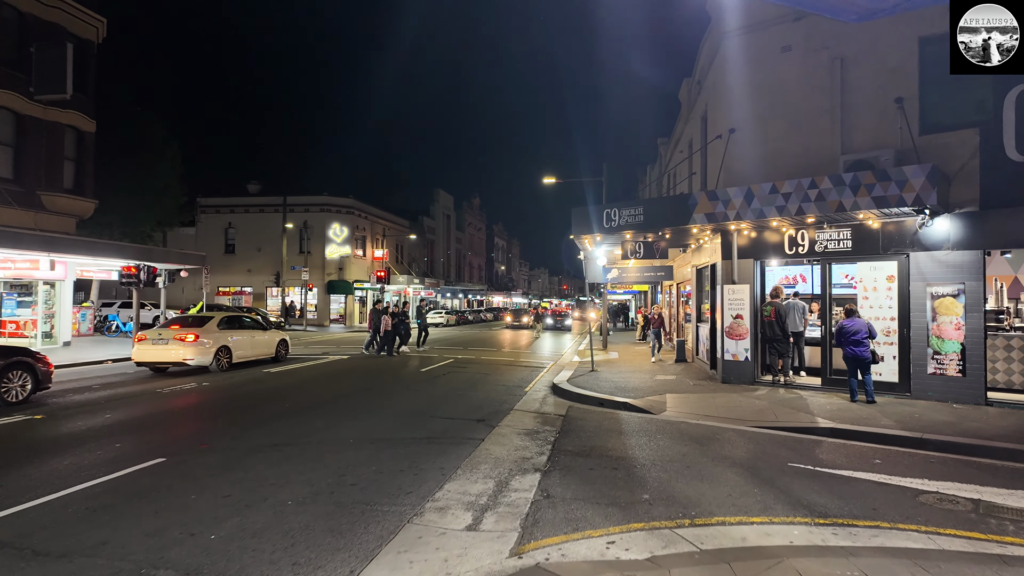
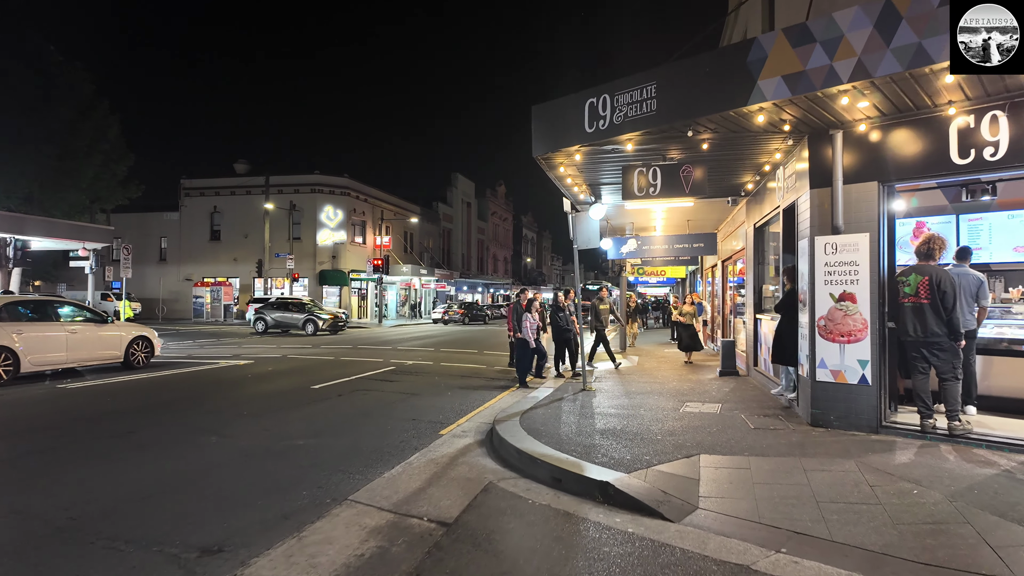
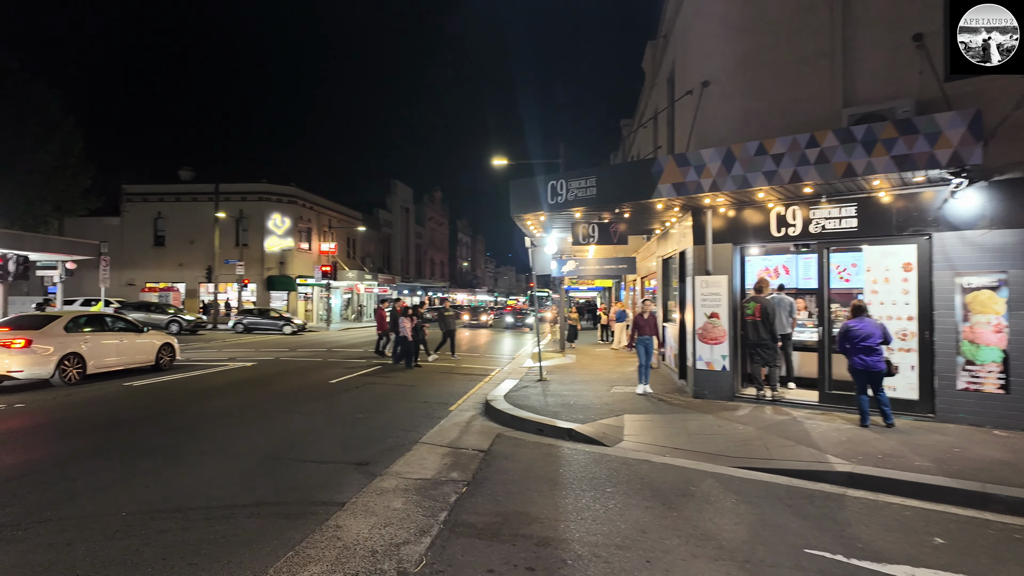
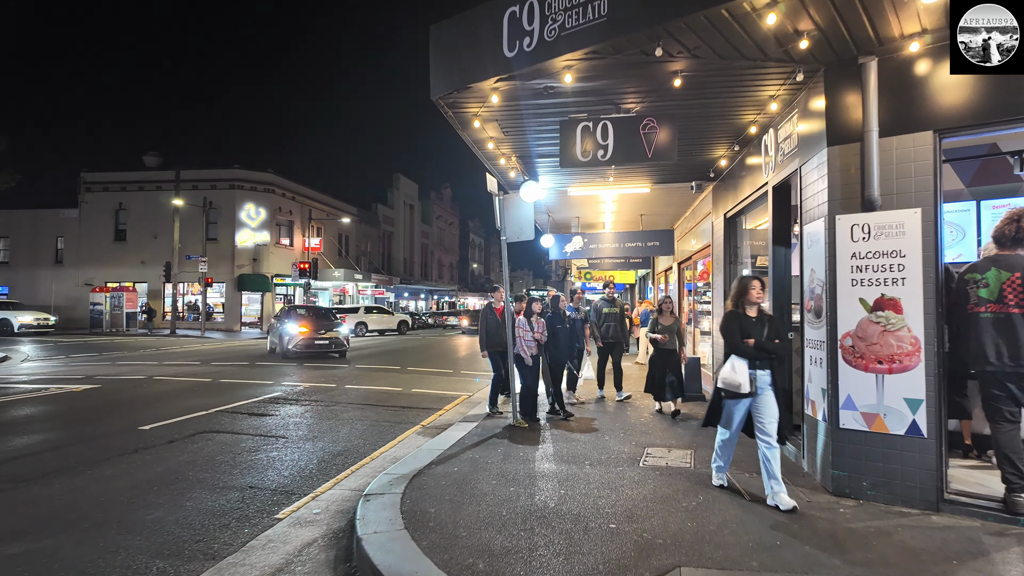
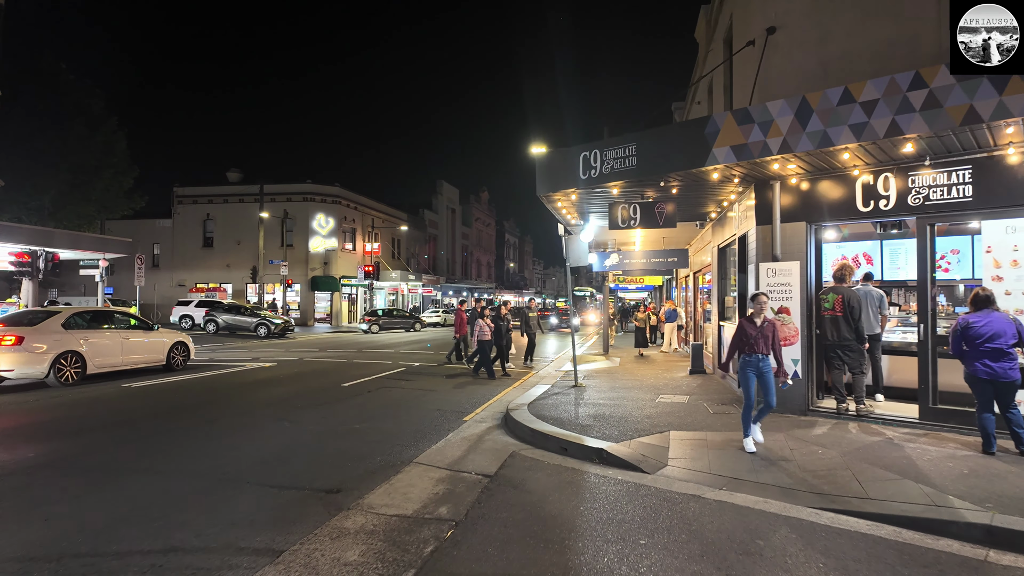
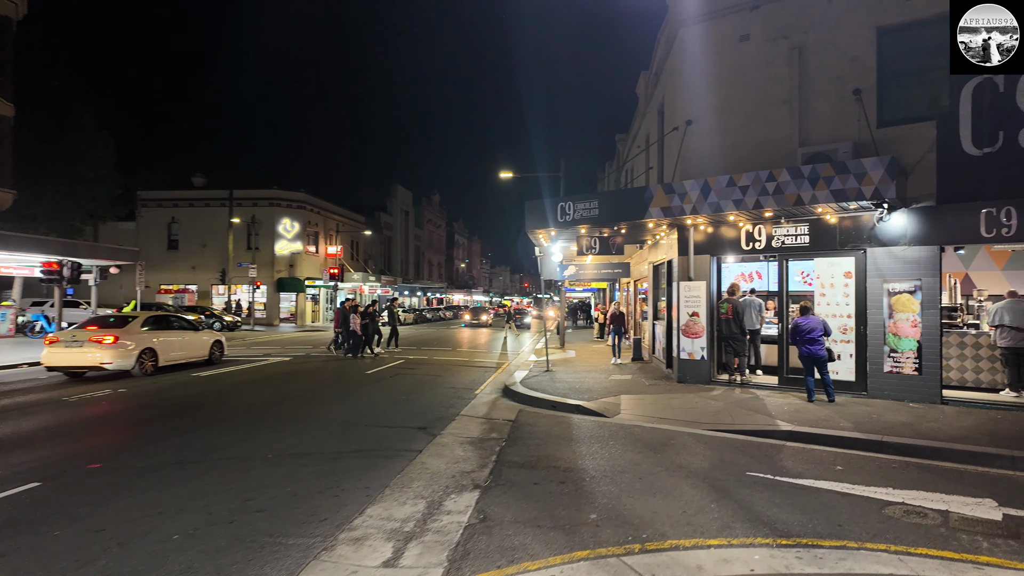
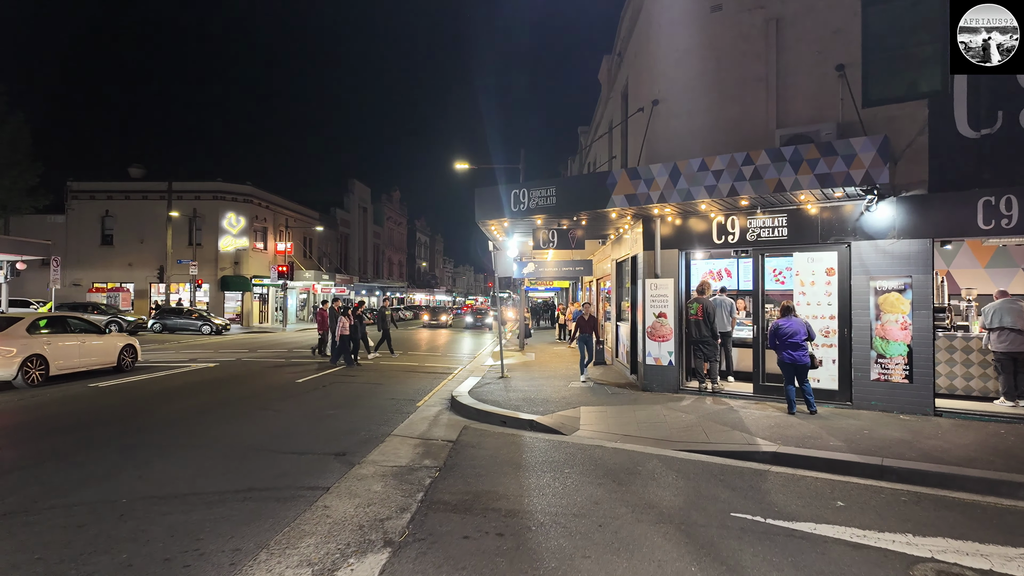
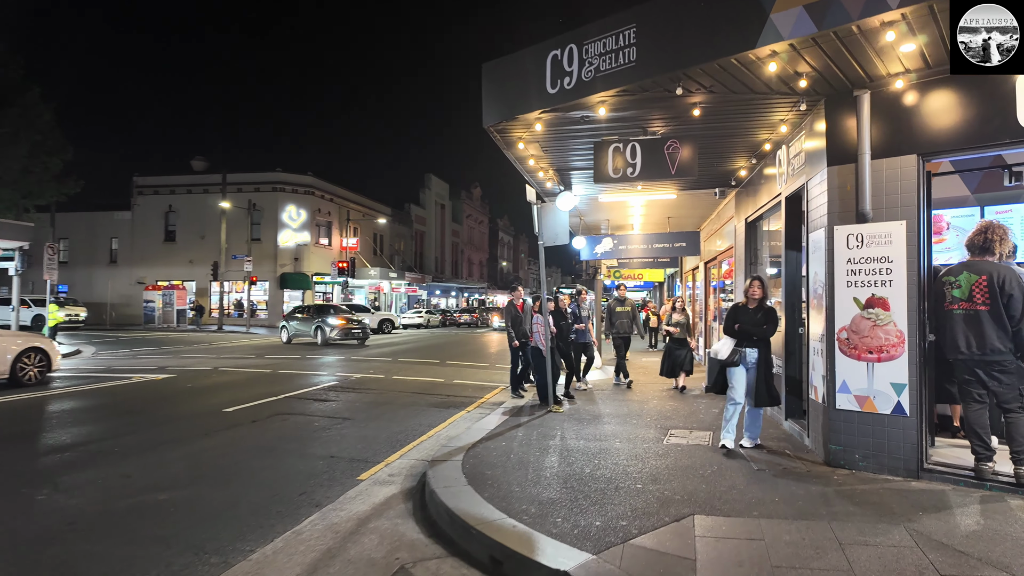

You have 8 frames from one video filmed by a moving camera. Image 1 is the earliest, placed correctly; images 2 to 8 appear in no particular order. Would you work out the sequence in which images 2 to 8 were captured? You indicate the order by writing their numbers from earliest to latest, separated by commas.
6, 7, 3, 5, 2, 8, 4
